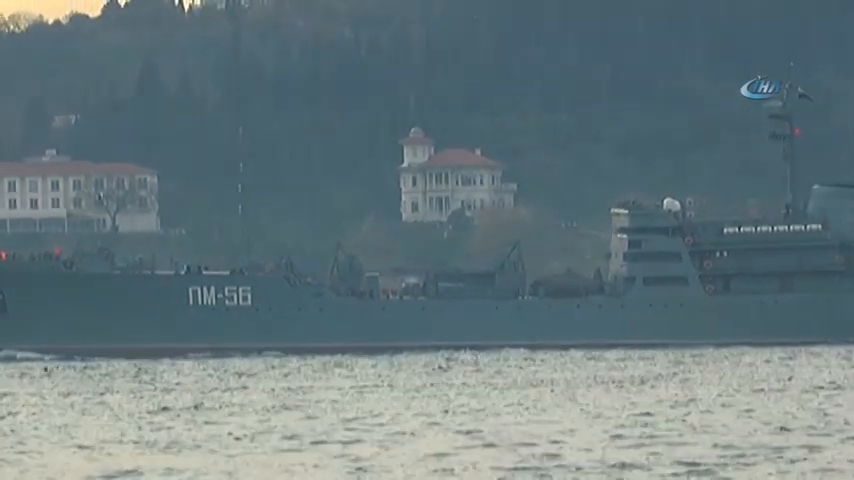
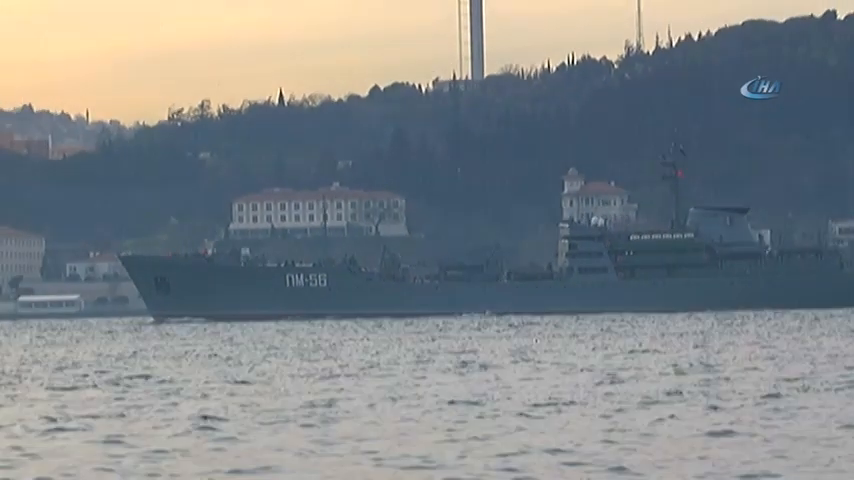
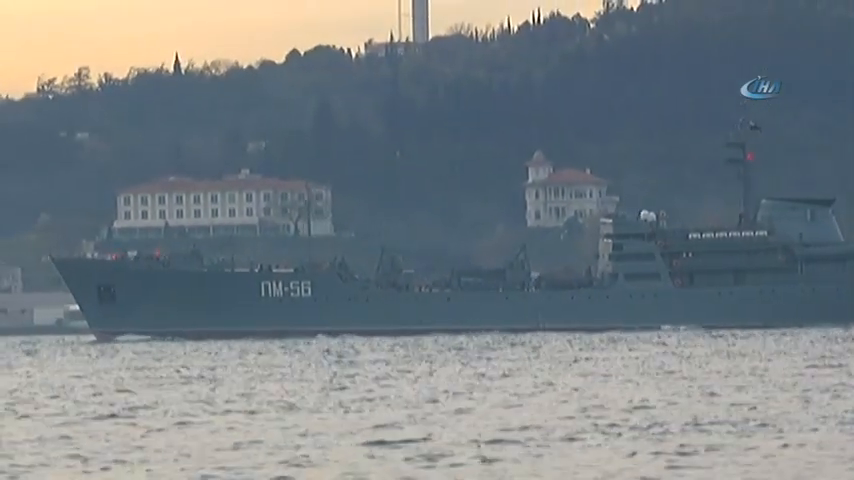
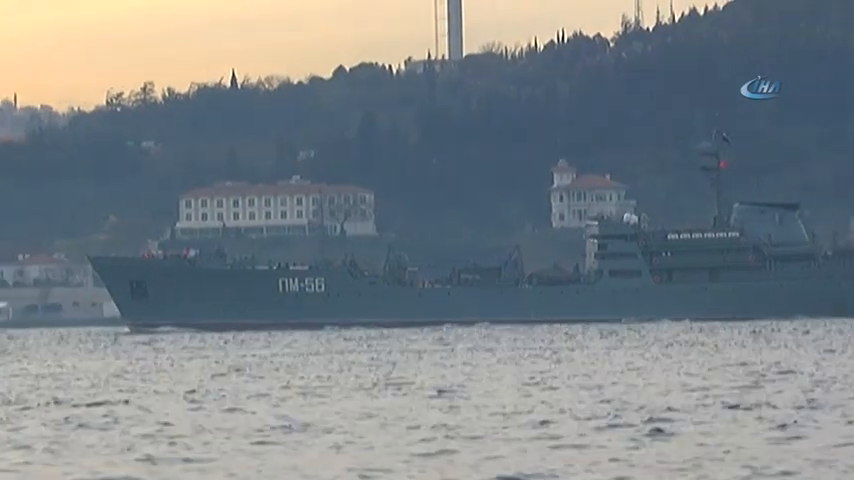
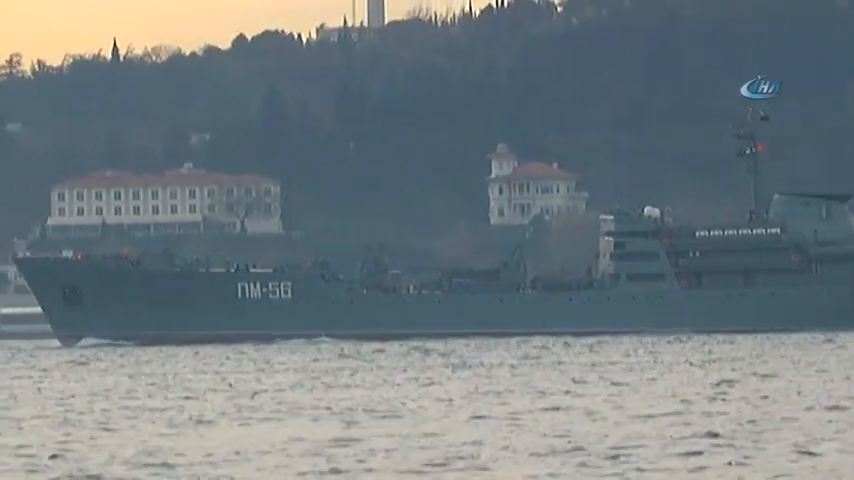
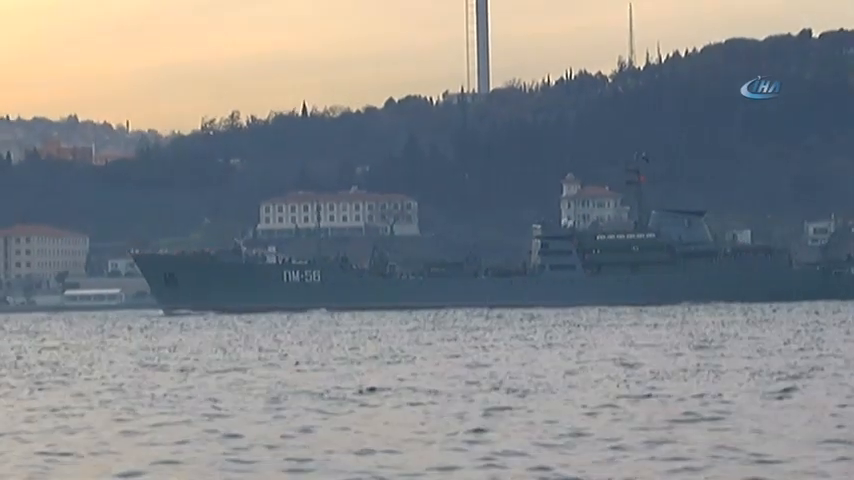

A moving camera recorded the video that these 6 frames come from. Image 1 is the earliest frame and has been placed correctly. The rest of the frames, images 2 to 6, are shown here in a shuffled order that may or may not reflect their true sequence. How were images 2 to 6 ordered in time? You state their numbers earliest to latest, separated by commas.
5, 3, 4, 2, 6
